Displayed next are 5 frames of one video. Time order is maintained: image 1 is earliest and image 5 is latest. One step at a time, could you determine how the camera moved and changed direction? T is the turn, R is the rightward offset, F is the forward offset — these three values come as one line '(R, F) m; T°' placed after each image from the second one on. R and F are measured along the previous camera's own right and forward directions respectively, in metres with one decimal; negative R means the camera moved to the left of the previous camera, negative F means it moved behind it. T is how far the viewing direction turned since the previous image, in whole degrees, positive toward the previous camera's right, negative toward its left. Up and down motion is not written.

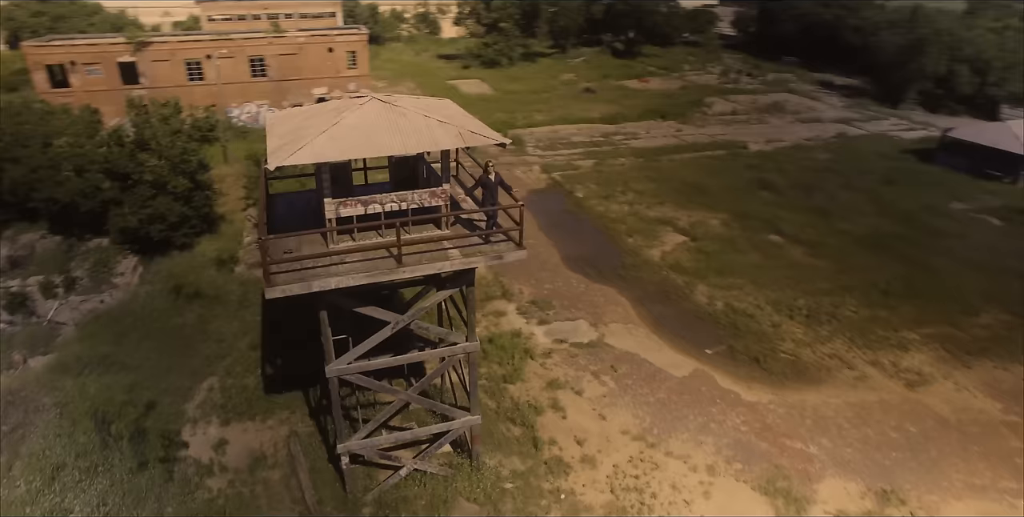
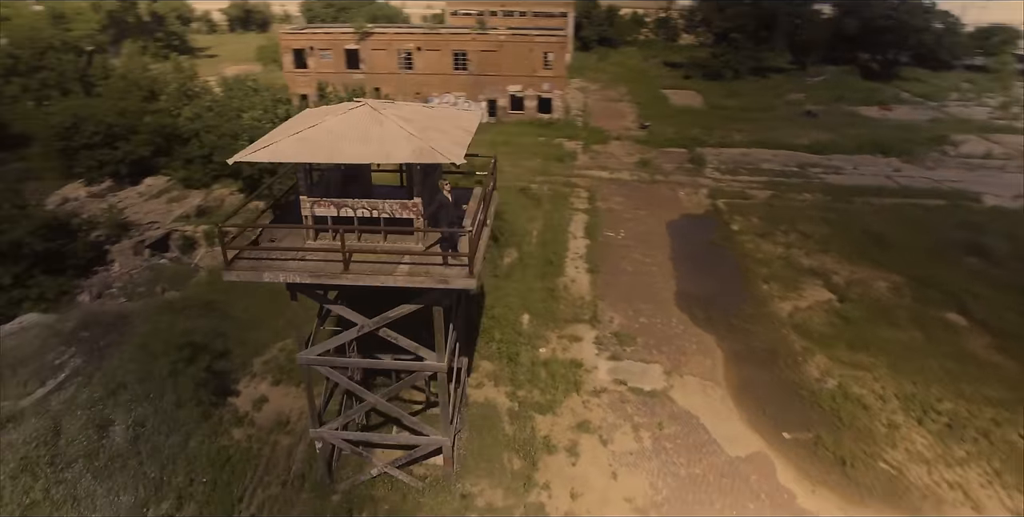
(+3.8, +1.3) m; -21°
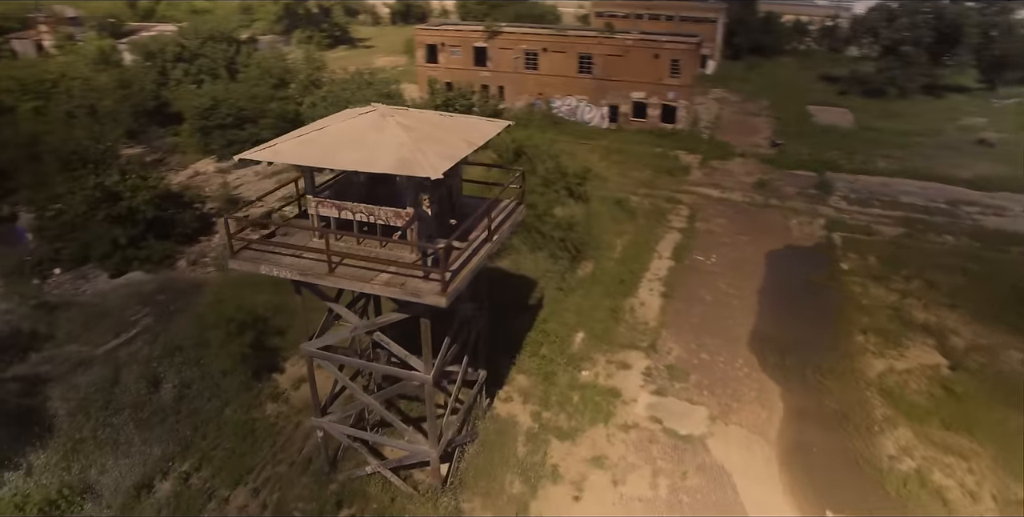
(+2.2, +0.6) m; -13°
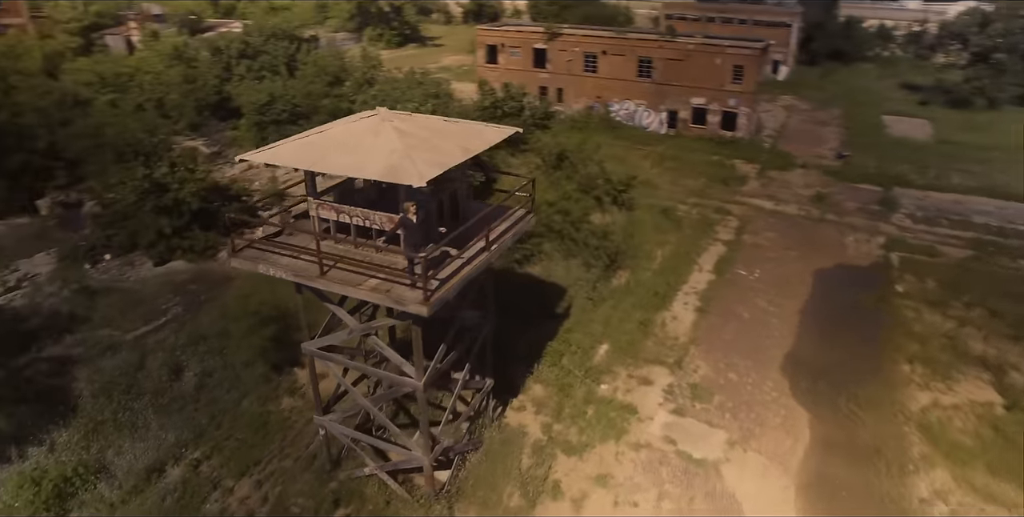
(+1.1, +0.3) m; -6°
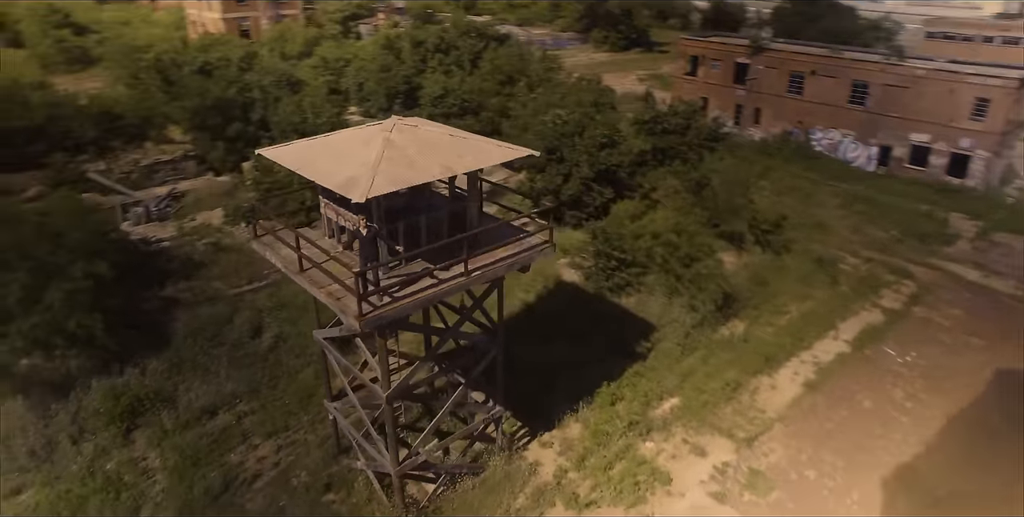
(+3.4, +1.2) m; -20°
